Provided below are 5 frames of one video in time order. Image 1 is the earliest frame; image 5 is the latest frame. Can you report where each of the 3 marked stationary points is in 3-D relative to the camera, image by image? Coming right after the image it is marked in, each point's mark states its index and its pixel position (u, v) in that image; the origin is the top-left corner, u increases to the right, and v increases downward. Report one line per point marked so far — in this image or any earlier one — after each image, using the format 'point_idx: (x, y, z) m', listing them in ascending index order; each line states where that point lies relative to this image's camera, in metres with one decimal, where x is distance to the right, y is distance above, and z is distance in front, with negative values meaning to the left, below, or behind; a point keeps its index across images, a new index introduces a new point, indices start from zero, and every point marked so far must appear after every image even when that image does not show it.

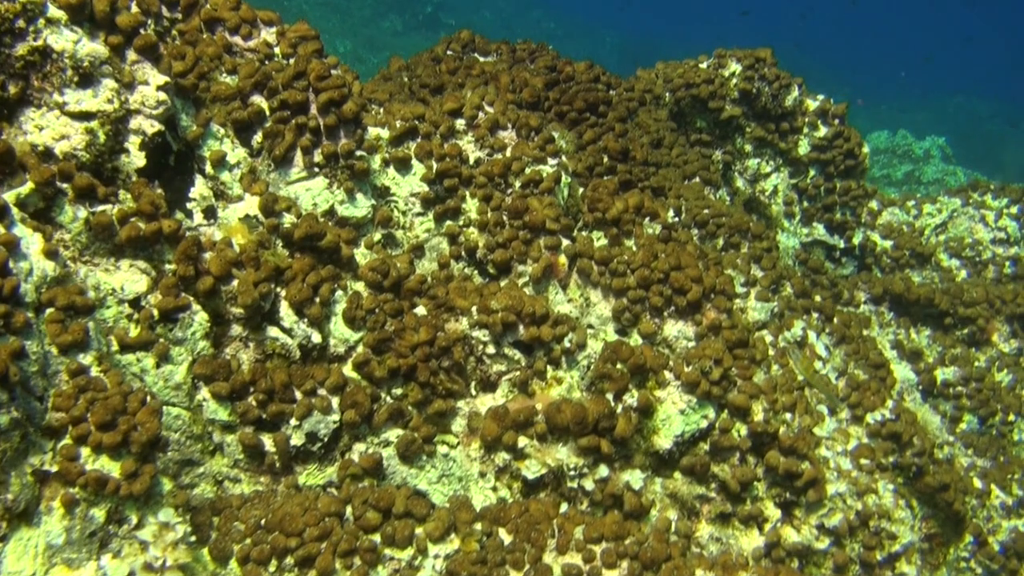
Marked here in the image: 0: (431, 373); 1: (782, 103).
0: (-0.4, -0.4, +4.7) m
1: (+2.2, +1.5, +8.1) m
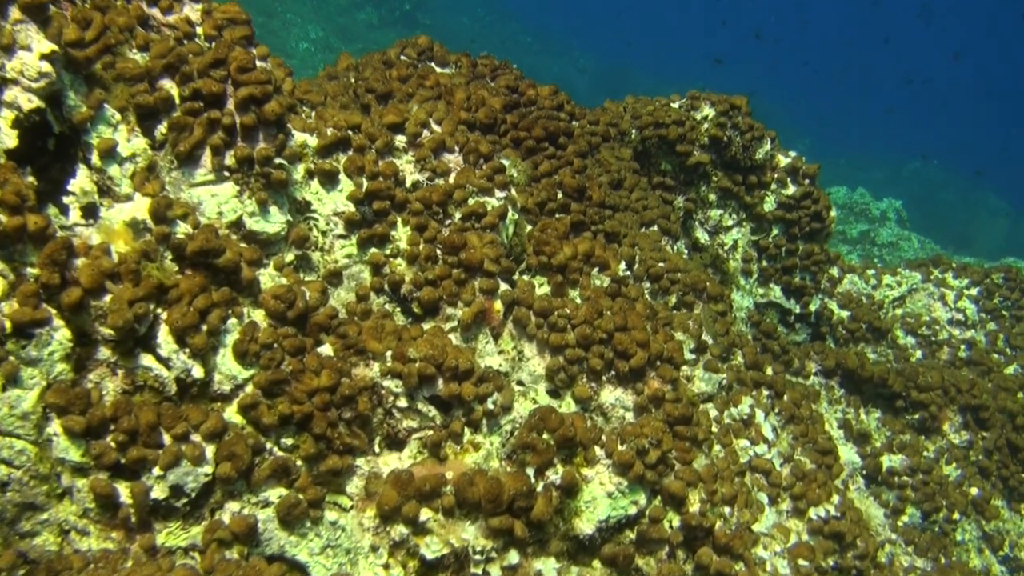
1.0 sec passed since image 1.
0: (-0.7, -0.6, +4.0) m
1: (+1.8, +1.0, +7.6) m
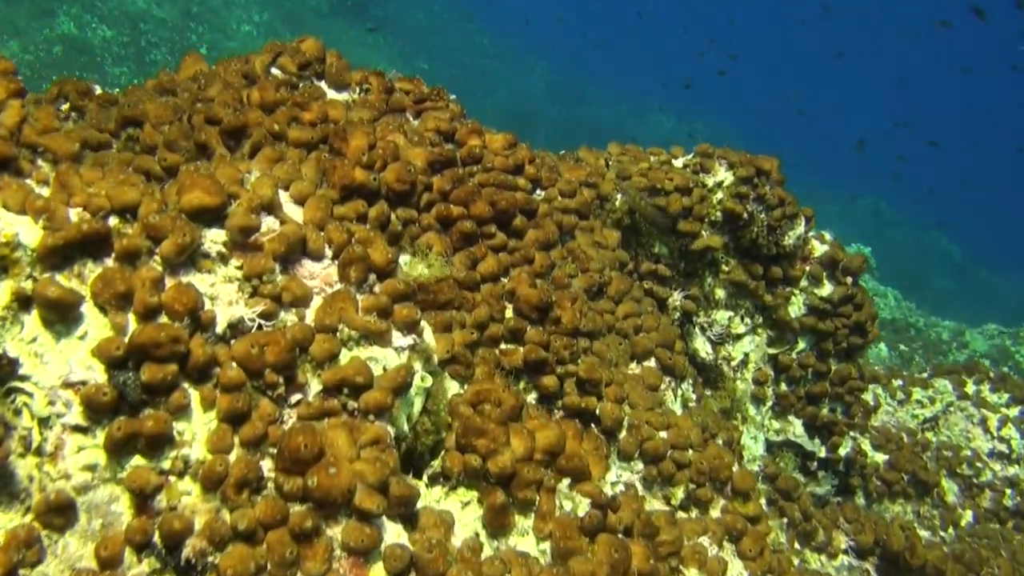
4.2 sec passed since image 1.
0: (-1.0, -1.1, +1.7) m
1: (+1.5, +0.3, +5.5) m
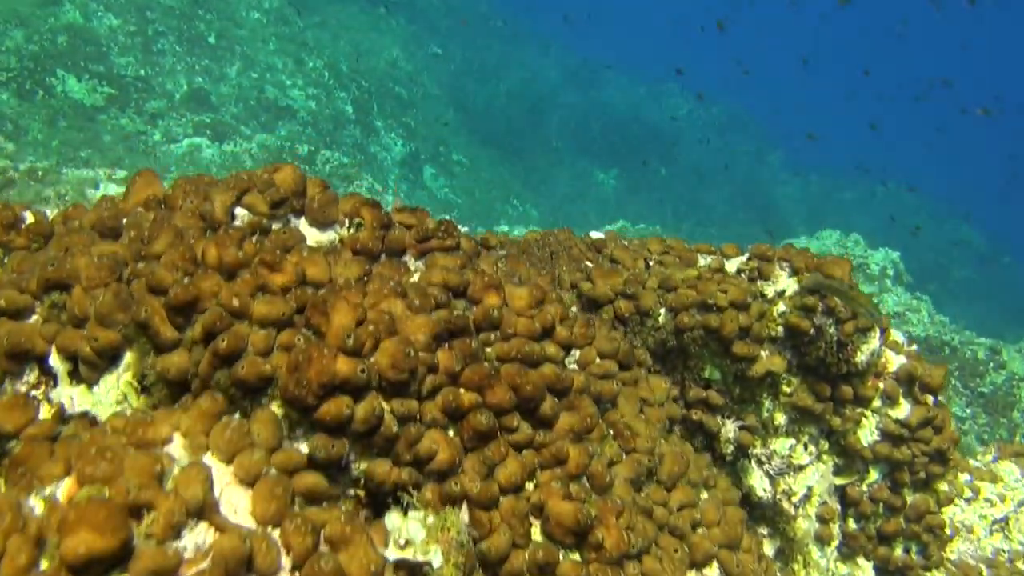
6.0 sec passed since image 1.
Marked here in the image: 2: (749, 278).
0: (-0.9, -1.8, +0.9) m
1: (+1.6, -0.3, +4.6) m
2: (+1.1, 0.0, +4.5) m
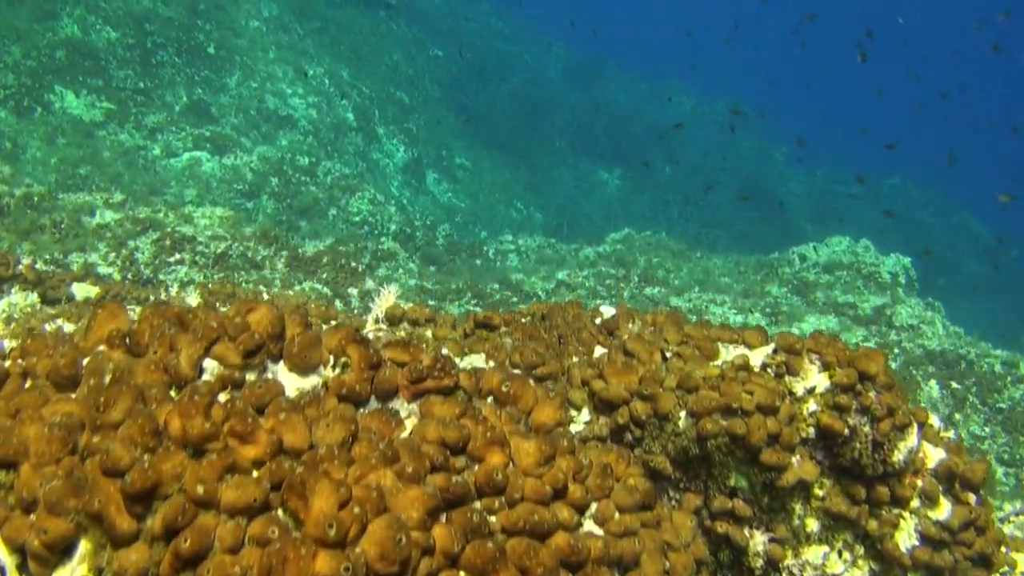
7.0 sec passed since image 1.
0: (-0.9, -2.3, +0.6) m
1: (+1.6, -0.8, +4.2) m
2: (+1.1, -0.4, +4.1) m
